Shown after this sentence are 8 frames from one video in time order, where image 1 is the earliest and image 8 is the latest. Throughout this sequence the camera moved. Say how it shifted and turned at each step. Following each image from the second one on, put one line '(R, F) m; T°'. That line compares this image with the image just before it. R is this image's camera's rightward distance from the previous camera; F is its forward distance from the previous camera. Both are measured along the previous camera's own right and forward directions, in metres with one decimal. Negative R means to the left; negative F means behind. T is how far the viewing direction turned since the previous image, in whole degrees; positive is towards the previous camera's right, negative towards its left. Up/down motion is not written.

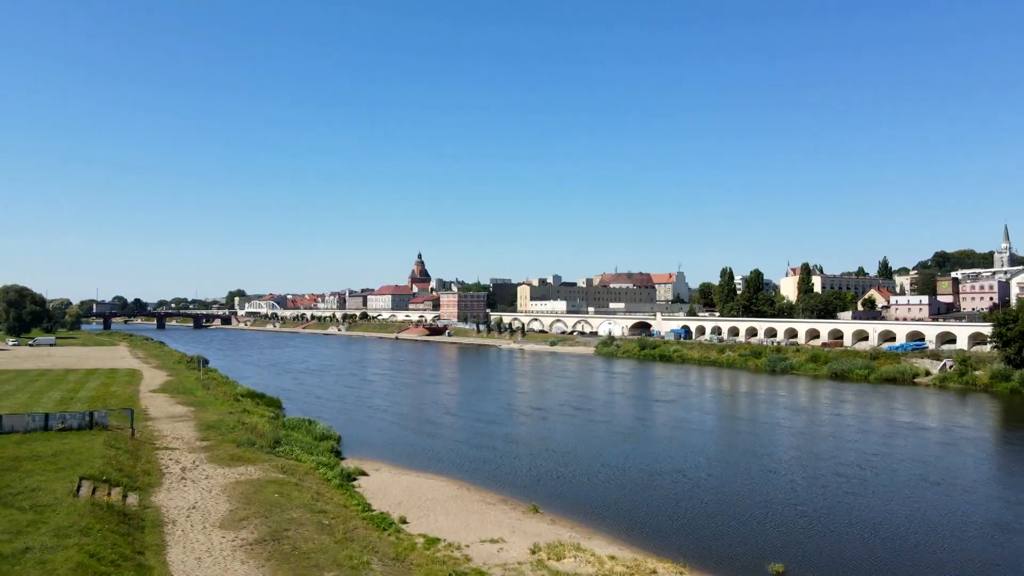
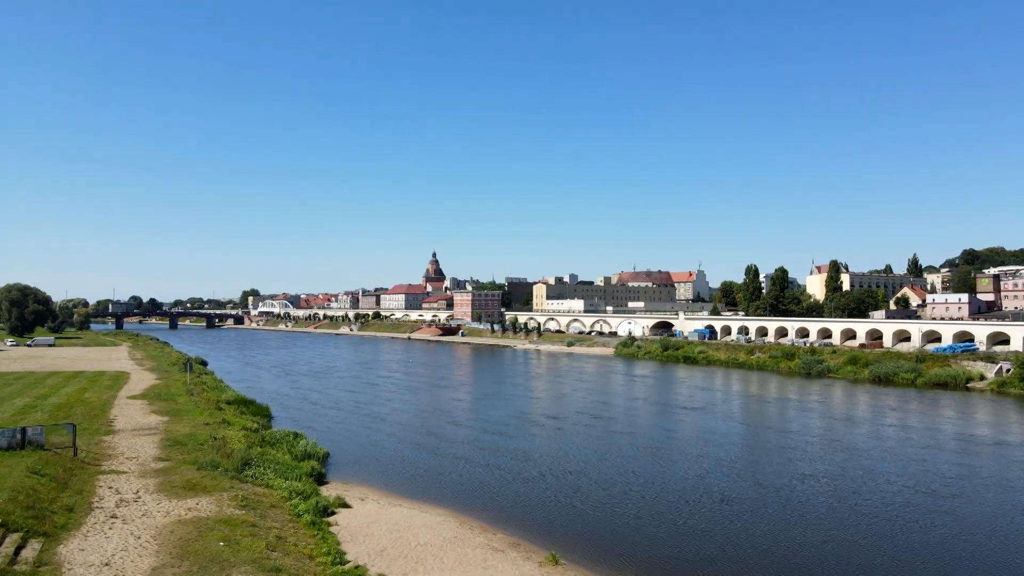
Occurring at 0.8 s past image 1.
(0.0, +2.4) m; -1°
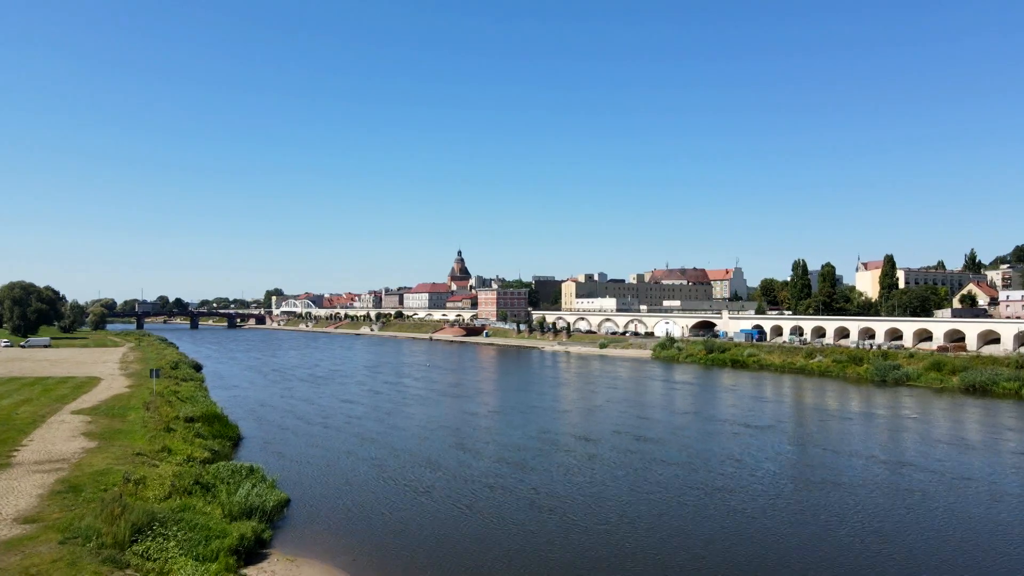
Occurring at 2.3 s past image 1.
(0.0, +4.2) m; -2°
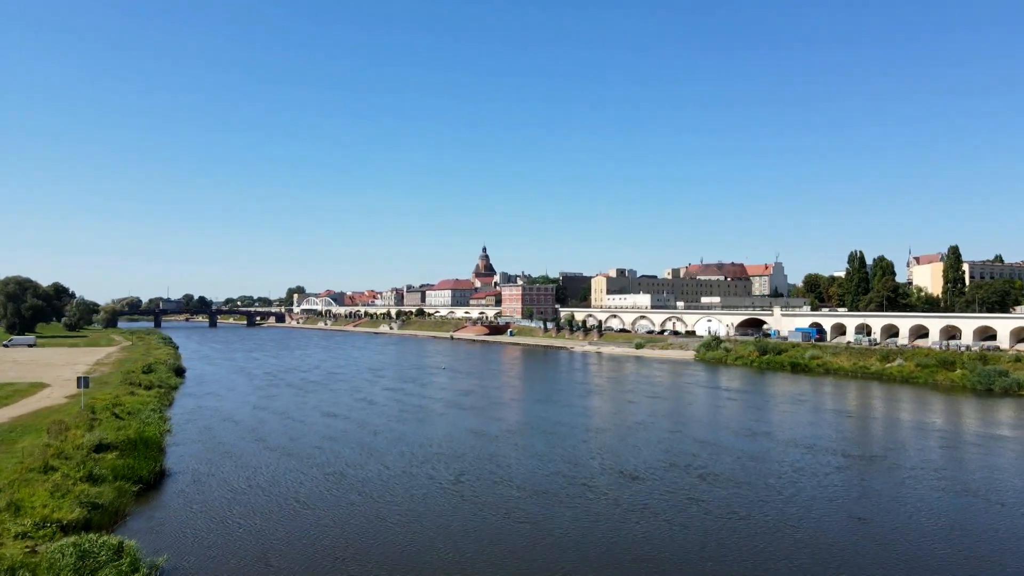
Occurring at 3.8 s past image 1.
(0.0, +4.6) m; -2°
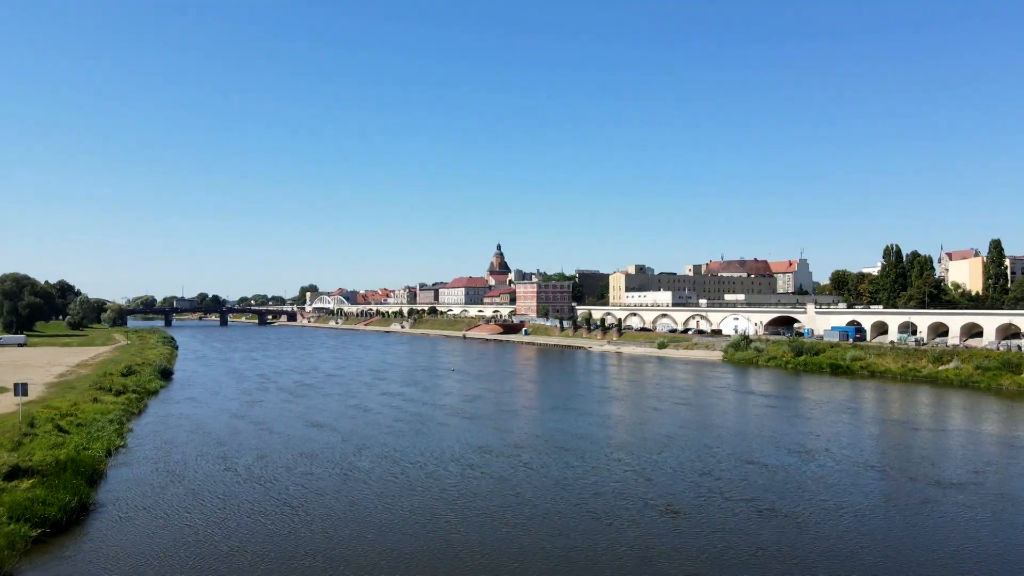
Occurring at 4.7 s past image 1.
(+0.1, +2.5) m; -1°
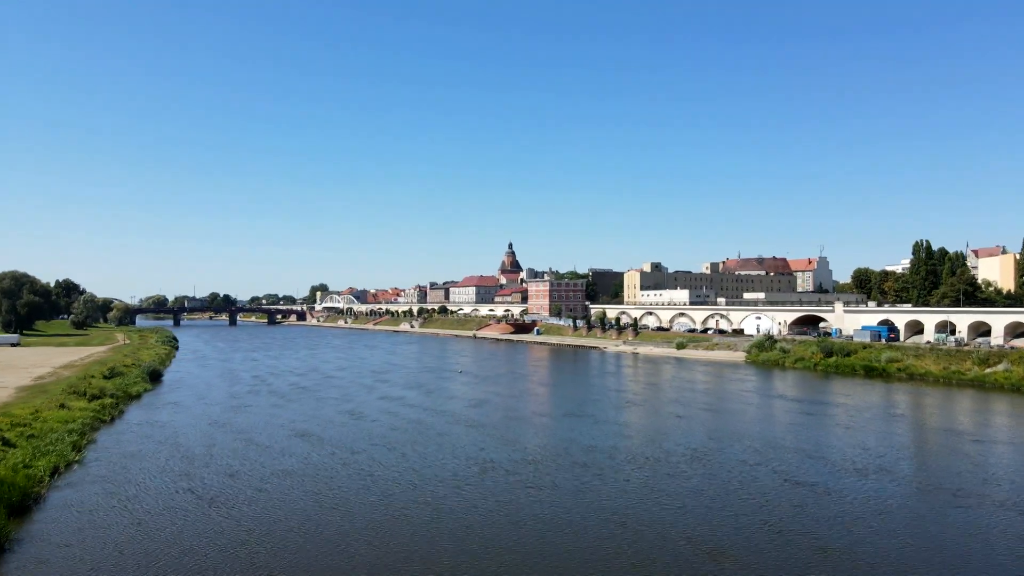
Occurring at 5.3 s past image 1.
(+0.1, +1.8) m; -1°
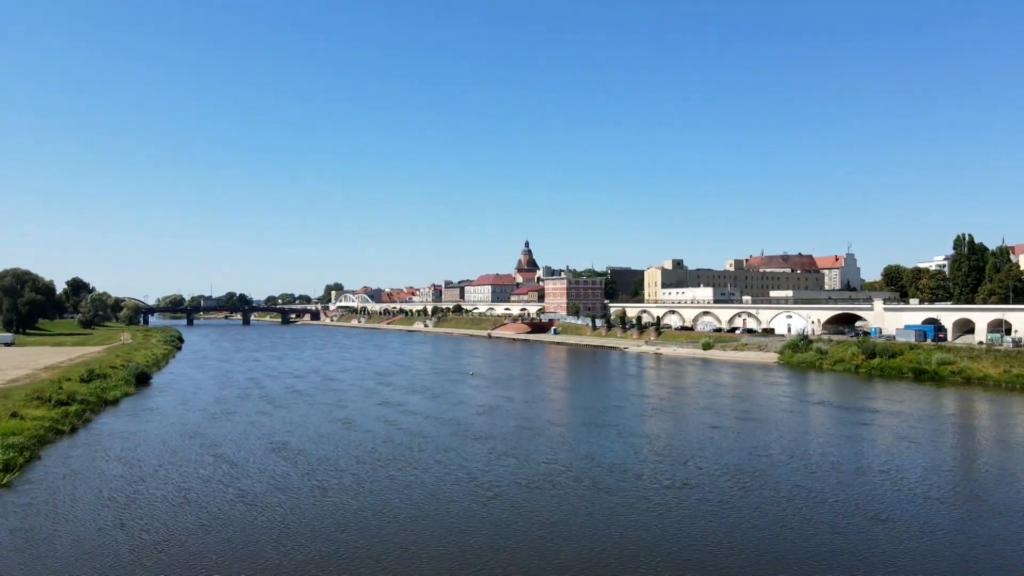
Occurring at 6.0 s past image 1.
(+0.1, +2.1) m; -1°
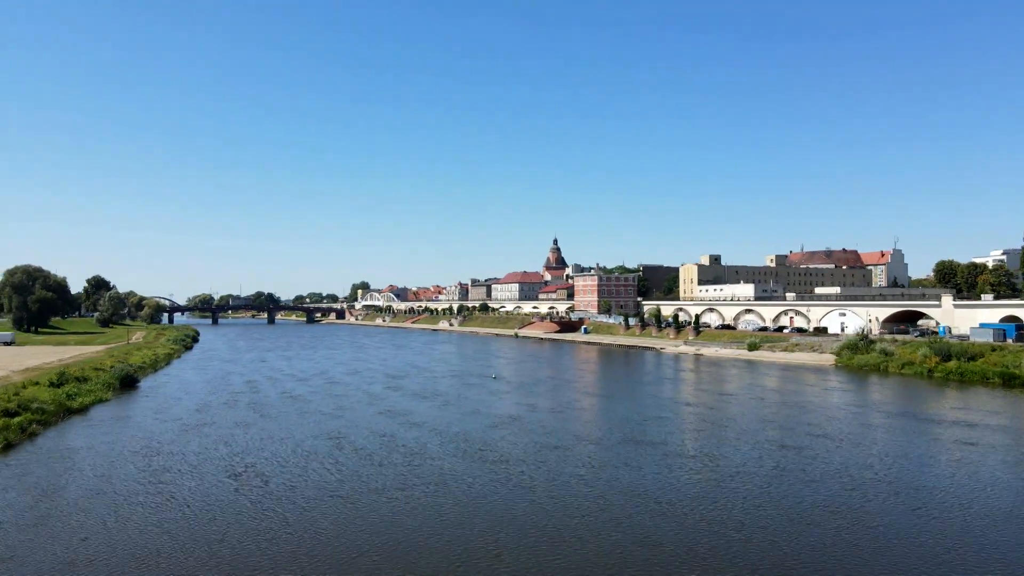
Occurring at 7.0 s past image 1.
(+0.1, +2.8) m; -2°
